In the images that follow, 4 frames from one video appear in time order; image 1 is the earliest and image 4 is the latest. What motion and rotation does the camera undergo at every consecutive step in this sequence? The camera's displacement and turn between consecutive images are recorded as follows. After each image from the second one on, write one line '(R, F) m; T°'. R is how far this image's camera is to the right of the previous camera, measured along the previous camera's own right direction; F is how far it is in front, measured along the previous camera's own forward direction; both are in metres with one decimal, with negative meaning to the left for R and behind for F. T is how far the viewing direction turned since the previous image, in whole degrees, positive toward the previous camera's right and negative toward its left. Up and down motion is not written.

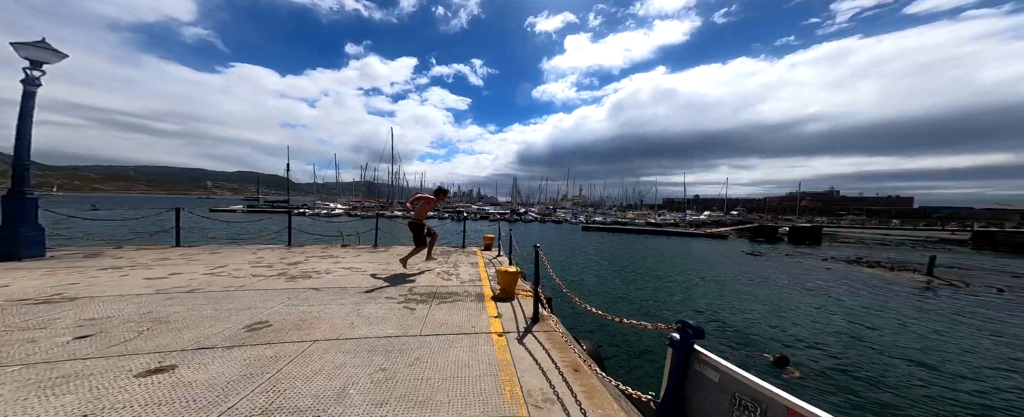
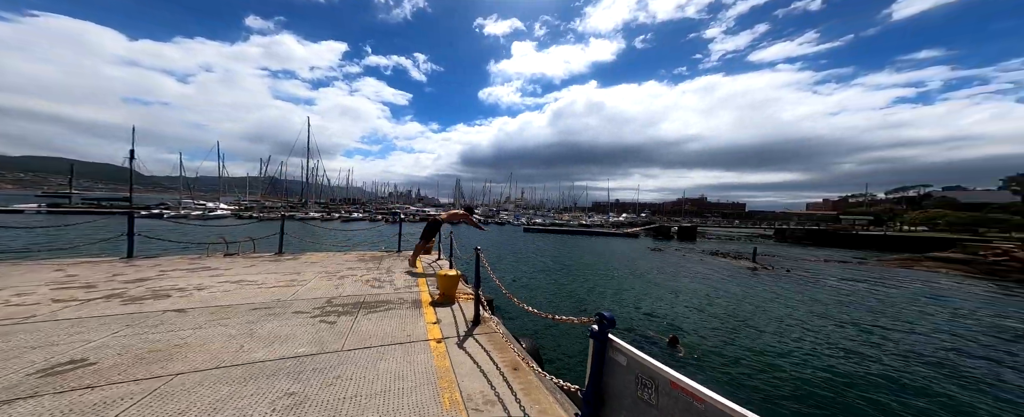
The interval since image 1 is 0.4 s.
(+0.1, 0.0) m; +12°
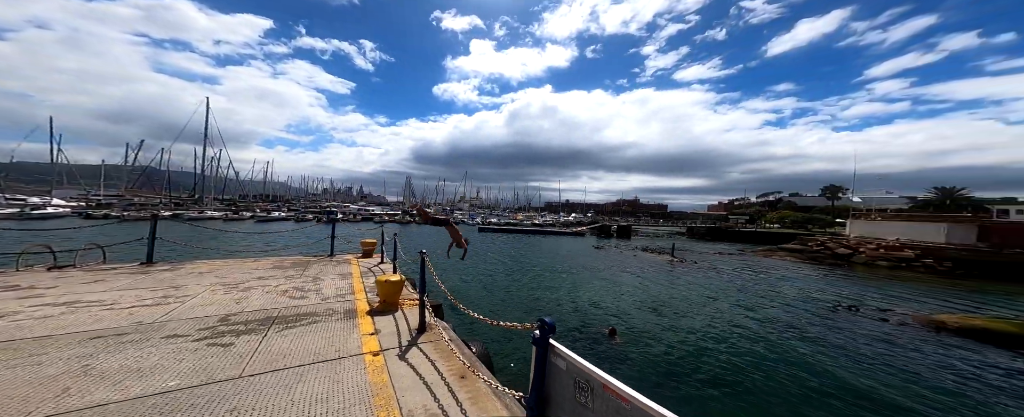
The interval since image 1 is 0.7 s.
(+0.1, +0.1) m; +9°
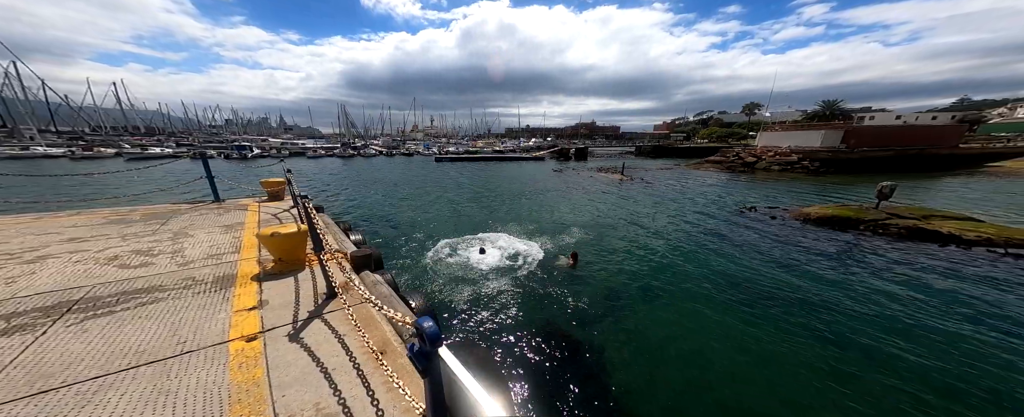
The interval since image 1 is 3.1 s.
(+0.5, +1.4) m; +8°
